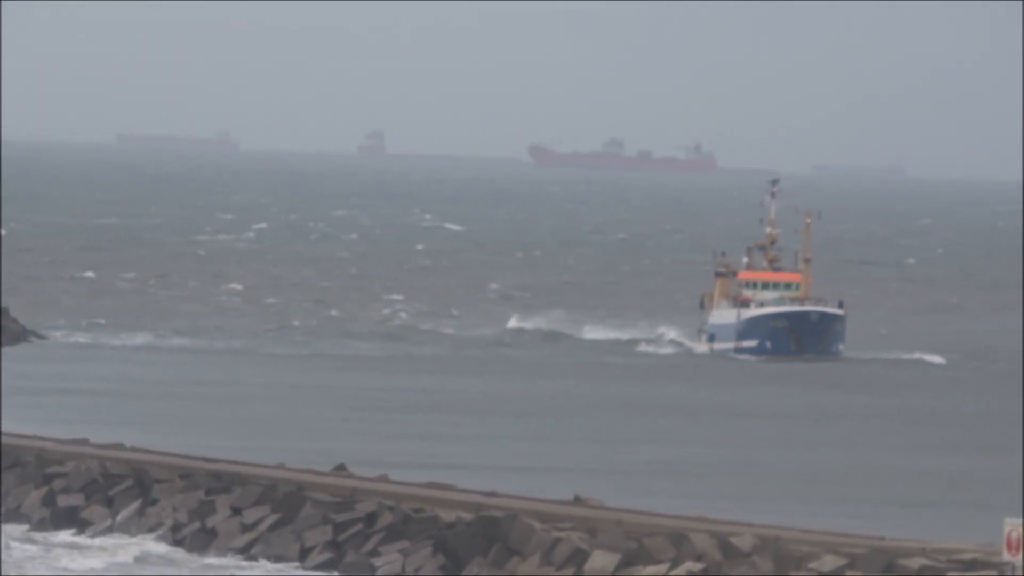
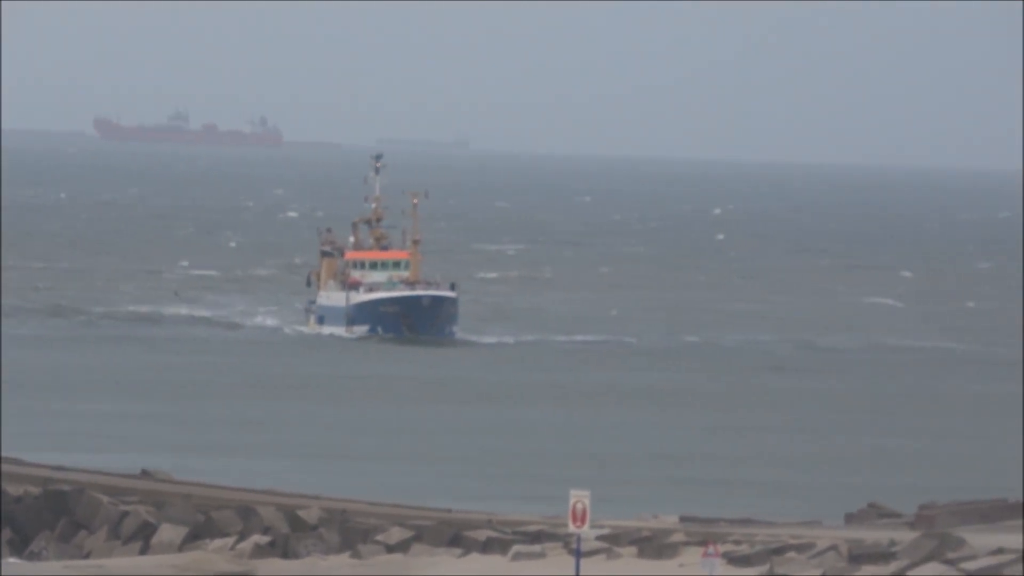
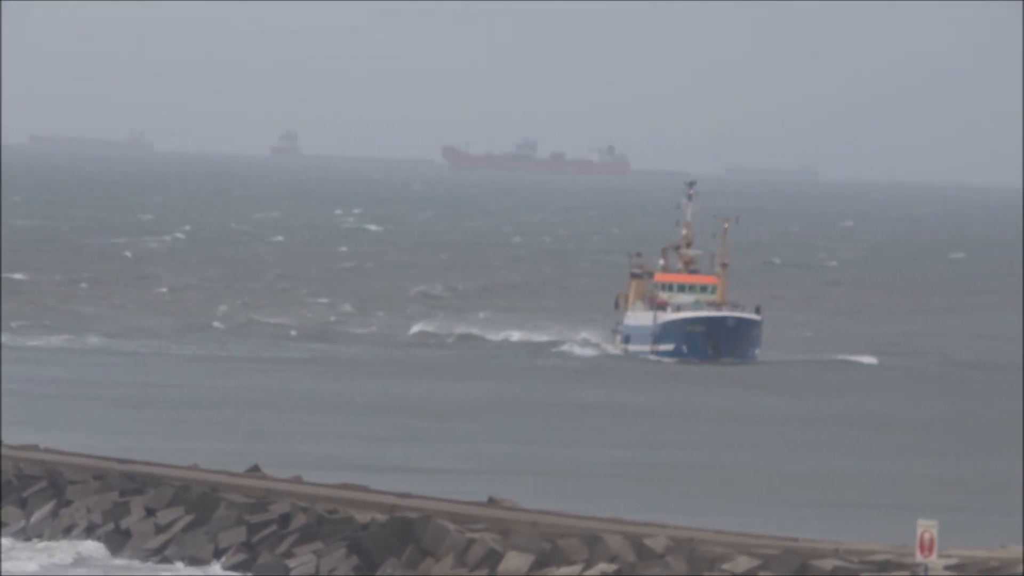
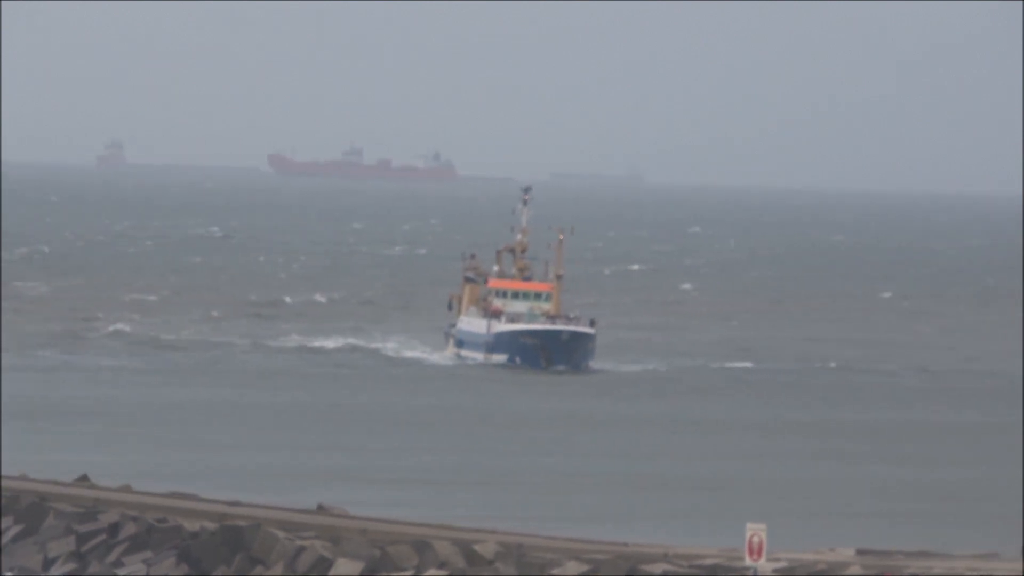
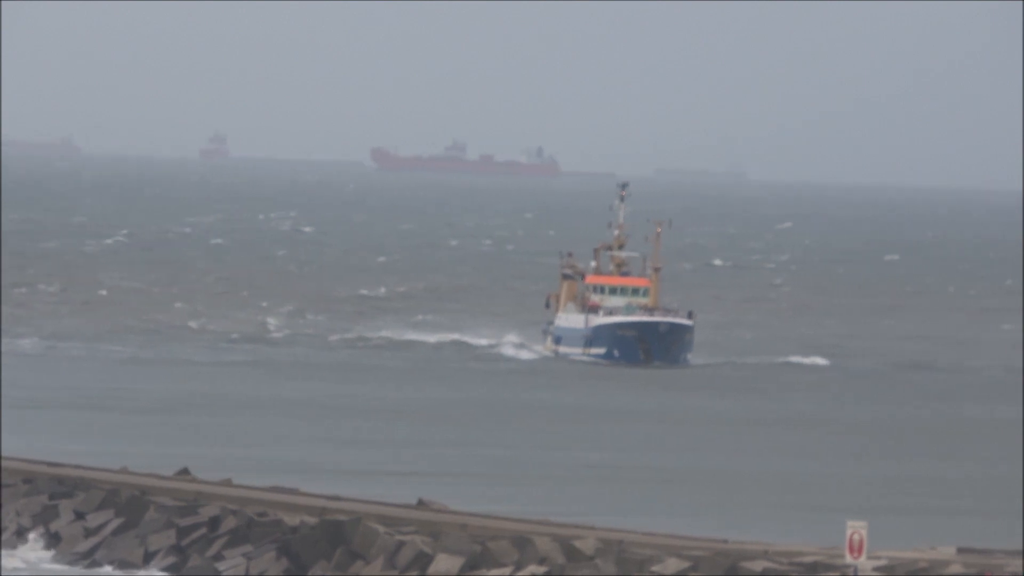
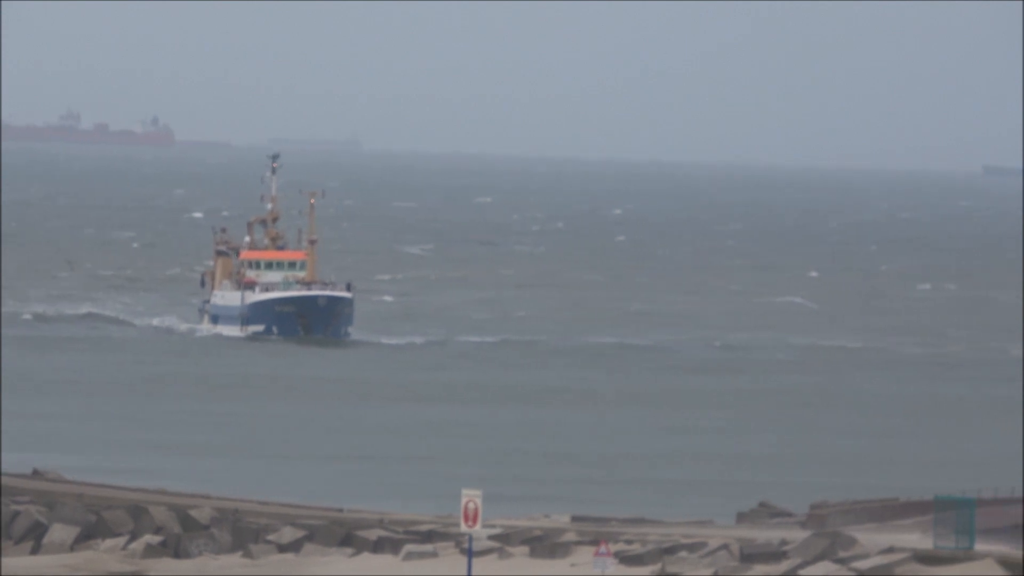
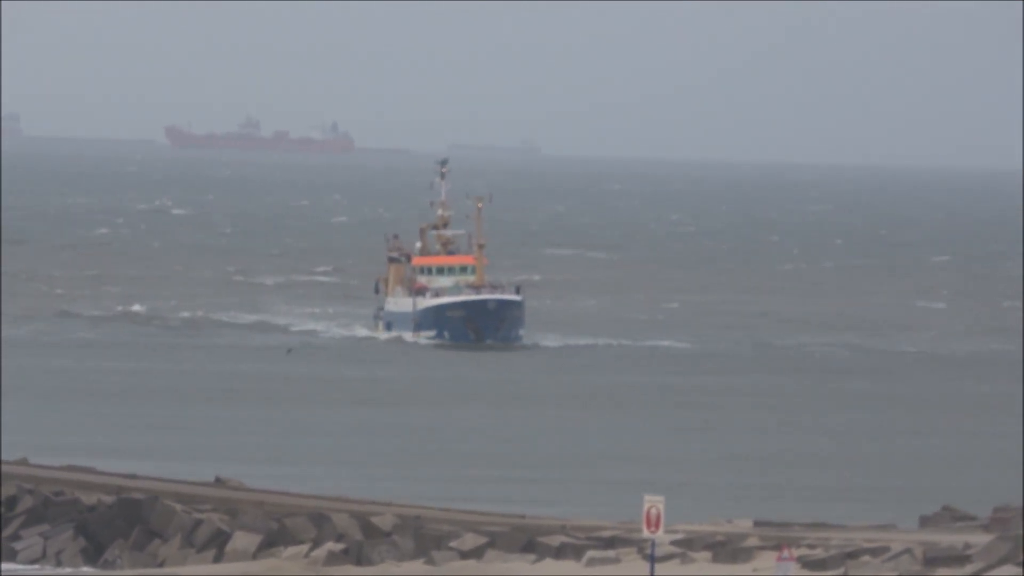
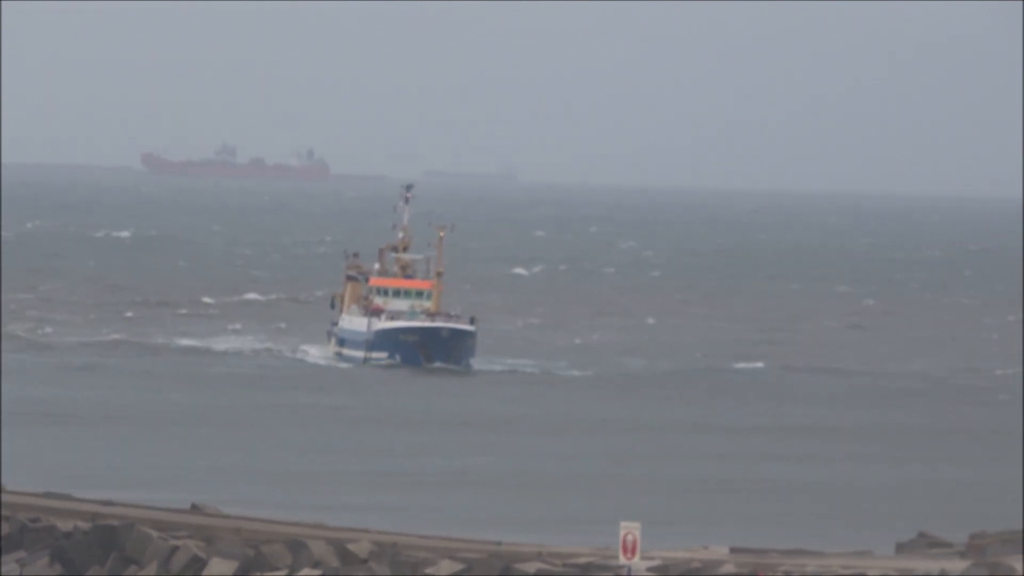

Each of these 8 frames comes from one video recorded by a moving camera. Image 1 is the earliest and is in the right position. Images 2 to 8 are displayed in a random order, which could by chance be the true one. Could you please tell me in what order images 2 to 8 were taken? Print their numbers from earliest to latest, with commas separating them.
3, 5, 4, 8, 7, 2, 6
